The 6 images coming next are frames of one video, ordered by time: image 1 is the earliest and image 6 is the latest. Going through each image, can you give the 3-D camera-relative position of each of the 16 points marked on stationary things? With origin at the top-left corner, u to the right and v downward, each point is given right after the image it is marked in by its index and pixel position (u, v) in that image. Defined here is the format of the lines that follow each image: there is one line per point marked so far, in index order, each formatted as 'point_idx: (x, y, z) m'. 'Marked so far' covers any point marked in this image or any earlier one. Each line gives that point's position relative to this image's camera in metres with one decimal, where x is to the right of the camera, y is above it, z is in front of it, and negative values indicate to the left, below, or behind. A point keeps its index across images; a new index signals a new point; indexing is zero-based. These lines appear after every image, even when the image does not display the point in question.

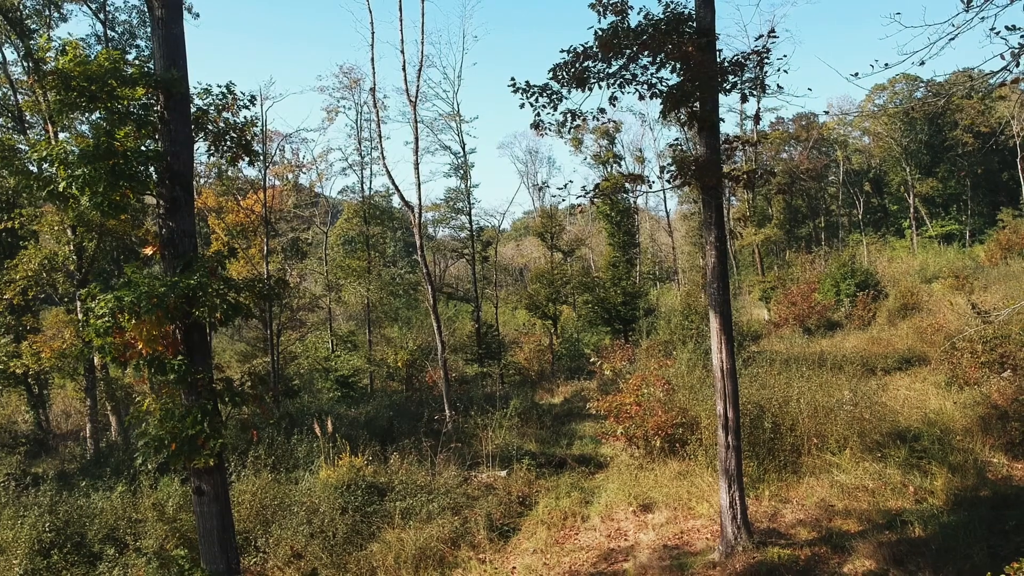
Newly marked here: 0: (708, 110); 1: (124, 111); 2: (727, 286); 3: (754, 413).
0: (+1.0, +0.9, +5.5) m
1: (-1.5, +0.7, +4.1) m
2: (+1.1, 0.0, +5.6) m
3: (+1.8, -0.9, +7.9) m
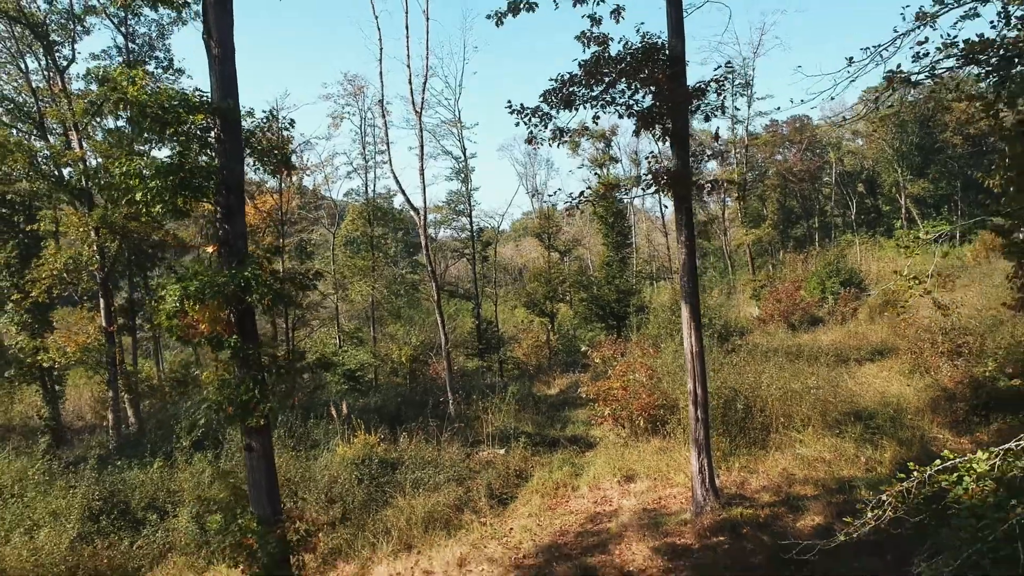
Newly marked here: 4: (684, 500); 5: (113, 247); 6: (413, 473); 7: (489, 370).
0: (+1.0, +1.0, +6.4) m
1: (-1.5, +0.7, +4.9) m
2: (+1.1, +0.1, +6.4) m
3: (+1.8, -0.9, +8.8) m
4: (+1.1, -1.4, +7.0) m
5: (-5.8, +0.6, +15.6) m
6: (-0.8, -1.4, +8.2) m
7: (-0.4, -1.4, +17.8) m
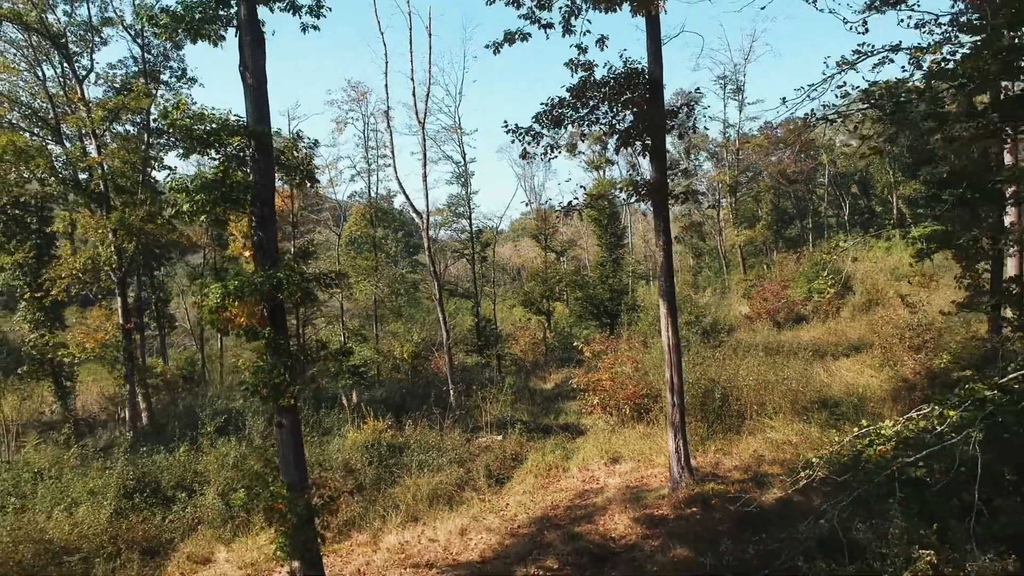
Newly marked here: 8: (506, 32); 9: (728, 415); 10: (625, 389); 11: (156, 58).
0: (+1.0, +1.0, +7.2) m
1: (-1.5, +0.7, +5.7) m
2: (+1.1, +0.1, +7.2) m
3: (+1.7, -0.9, +9.6) m
4: (+1.1, -1.4, +7.8) m
5: (-5.9, +0.6, +16.4) m
6: (-0.8, -1.4, +8.9) m
7: (-0.4, -1.3, +18.6) m
8: (0.0, +1.6, +6.9) m
9: (+1.9, -1.1, +9.3) m
10: (+1.0, -0.9, +9.7) m
11: (-5.4, +3.5, +16.2) m
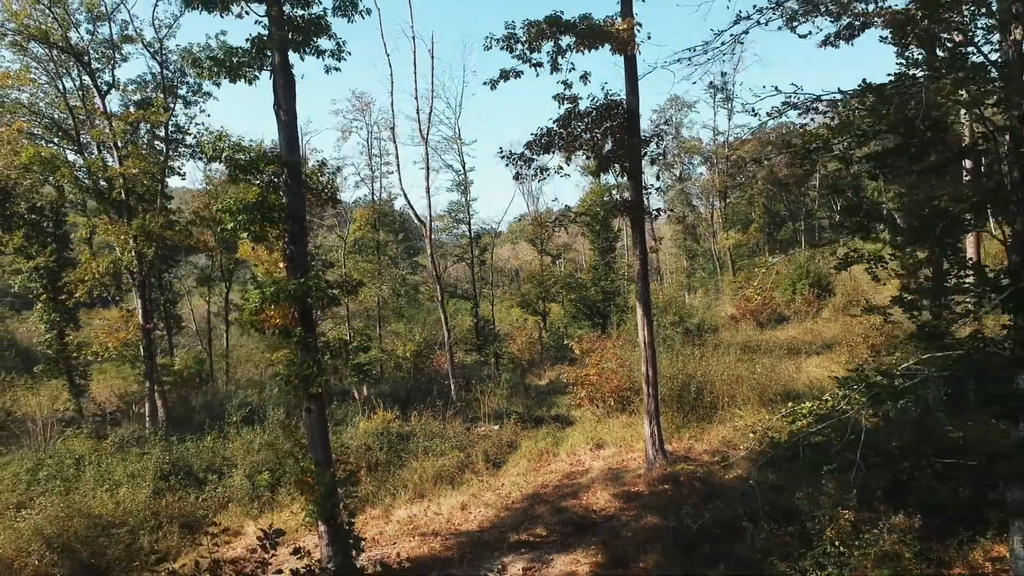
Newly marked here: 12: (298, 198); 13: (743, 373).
0: (+0.9, +0.9, +8.2) m
1: (-1.6, +0.7, +6.7) m
2: (+1.0, 0.0, +8.2) m
3: (+1.7, -0.9, +10.6) m
4: (+1.1, -1.4, +8.8) m
5: (-5.9, +0.6, +17.4) m
6: (-0.8, -1.4, +10.0) m
7: (-0.5, -1.4, +19.6) m
8: (-0.1, +1.6, +7.9) m
9: (+1.8, -1.1, +10.3) m
10: (+1.0, -1.0, +10.8) m
11: (-5.5, +3.5, +17.2) m
12: (-1.4, +0.6, +7.0) m
13: (+2.3, -0.9, +10.7) m
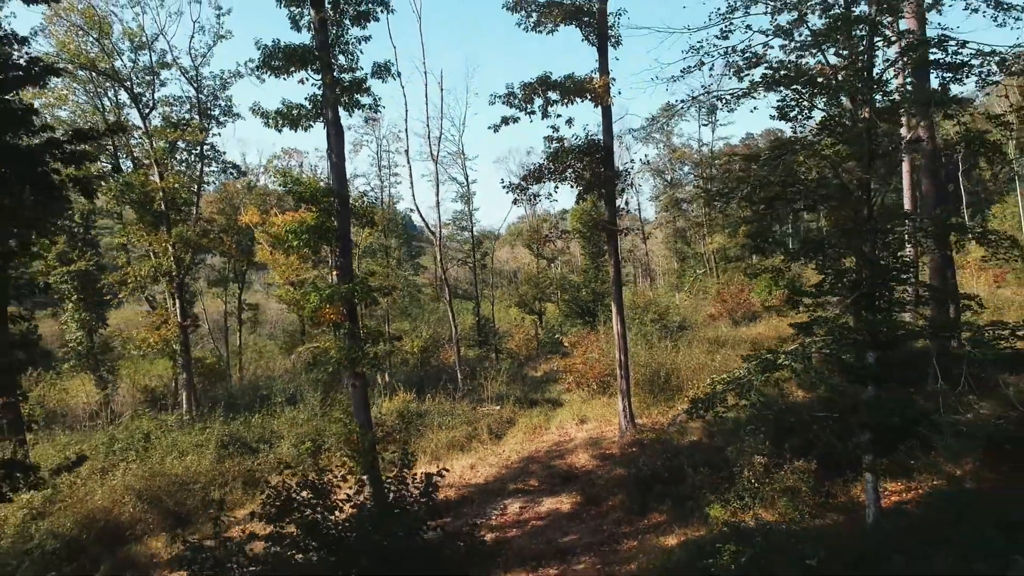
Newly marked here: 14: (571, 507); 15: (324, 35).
0: (+0.9, +0.9, +10.2) m
1: (-1.6, +0.7, +8.7) m
2: (+1.0, 0.0, +10.2) m
3: (+1.7, -0.9, +12.6) m
4: (+1.1, -1.4, +10.8) m
5: (-5.9, +0.5, +19.4) m
6: (-0.8, -1.5, +12.0) m
7: (-0.5, -1.4, +21.6) m
8: (-0.1, +1.6, +9.9) m
9: (+1.8, -1.2, +12.3) m
10: (+1.0, -1.0, +12.8) m
11: (-5.5, +3.4, +19.2) m
12: (-1.4, +0.6, +9.0) m
13: (+2.3, -0.9, +12.7) m
14: (+0.5, -1.8, +8.6) m
15: (-1.6, +2.1, +9.0) m
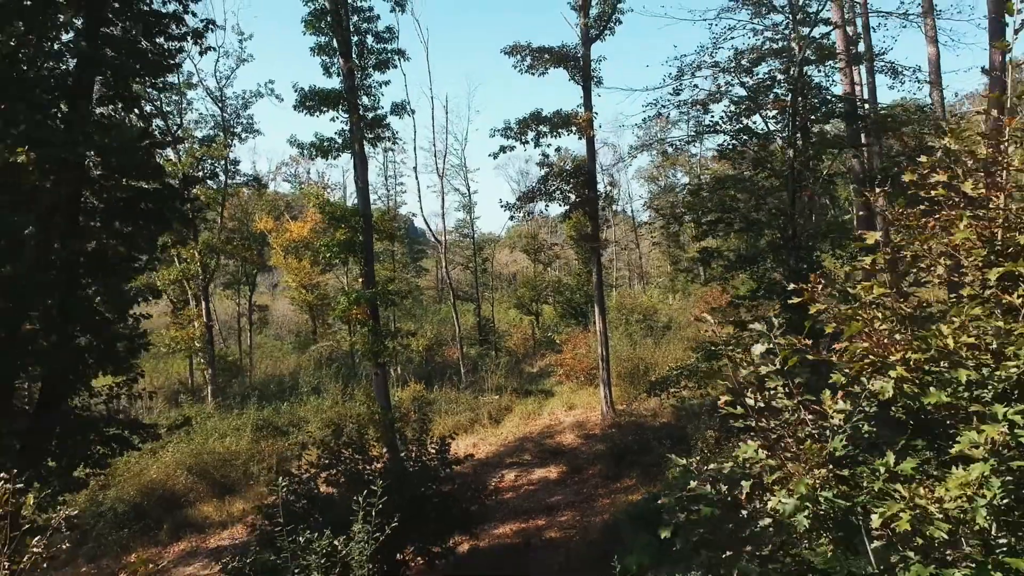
0: (+0.9, +0.9, +11.9) m
1: (-1.6, +0.6, +10.4) m
2: (+1.0, 0.0, +11.9) m
3: (+1.7, -1.0, +14.3) m
4: (+1.0, -1.5, +12.5) m
5: (-6.0, +0.5, +21.1) m
6: (-0.9, -1.5, +13.7) m
7: (-0.5, -1.5, +23.3) m
8: (-0.1, +1.5, +11.6) m
9: (+1.8, -1.2, +14.0) m
10: (+0.9, -1.0, +14.5) m
11: (-5.5, +3.4, +21.0) m
12: (-1.4, +0.5, +10.7) m
13: (+2.3, -0.9, +14.5) m
14: (+0.4, -1.8, +10.3) m
15: (-1.6, +2.1, +10.7) m
